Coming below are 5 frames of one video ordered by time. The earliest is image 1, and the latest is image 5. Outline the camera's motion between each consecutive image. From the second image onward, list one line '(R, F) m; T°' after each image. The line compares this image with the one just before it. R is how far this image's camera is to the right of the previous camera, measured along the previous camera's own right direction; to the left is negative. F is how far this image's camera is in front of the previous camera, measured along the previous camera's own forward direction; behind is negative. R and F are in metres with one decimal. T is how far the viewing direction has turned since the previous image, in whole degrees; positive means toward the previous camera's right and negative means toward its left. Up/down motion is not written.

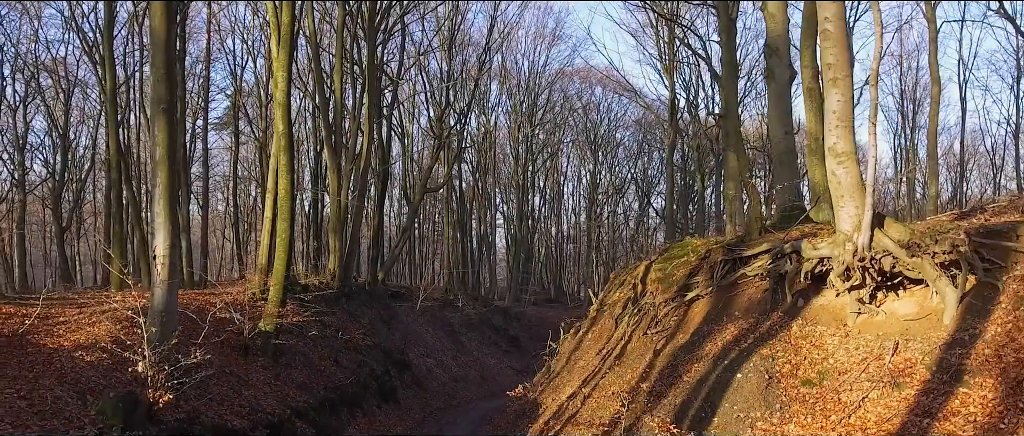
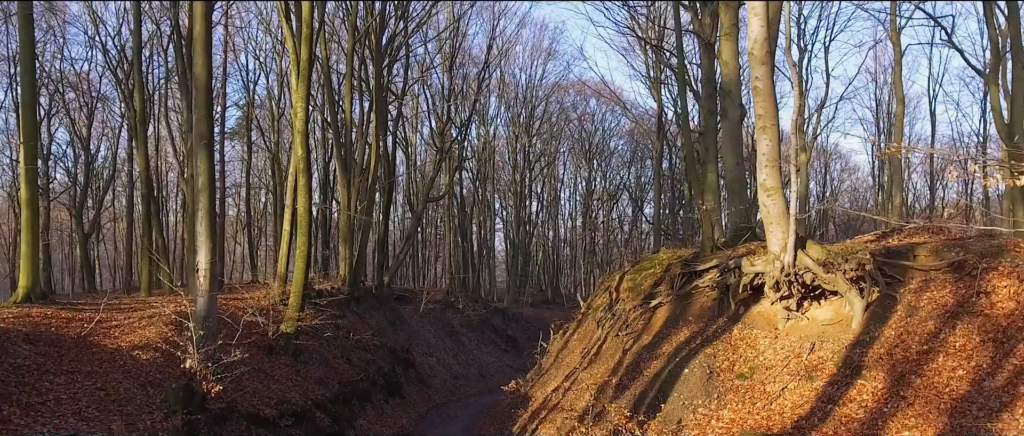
(+0.2, -1.4) m; 0°
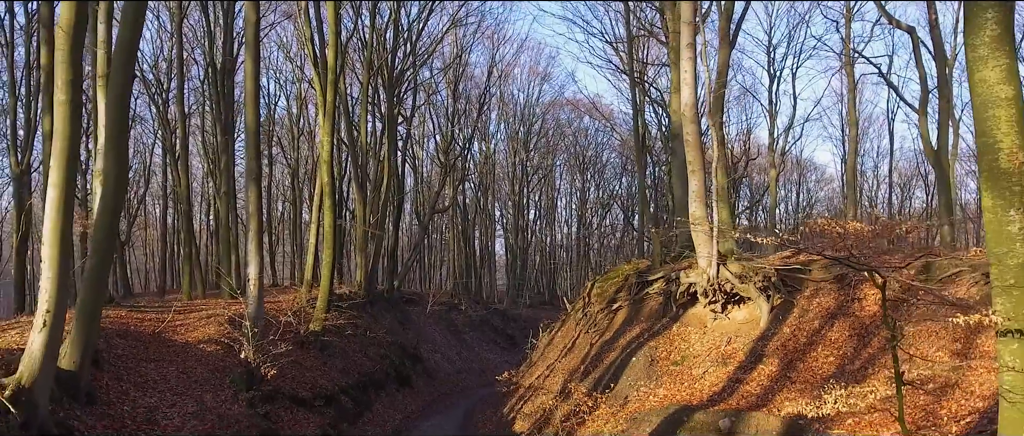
(+0.3, -2.3) m; -1°
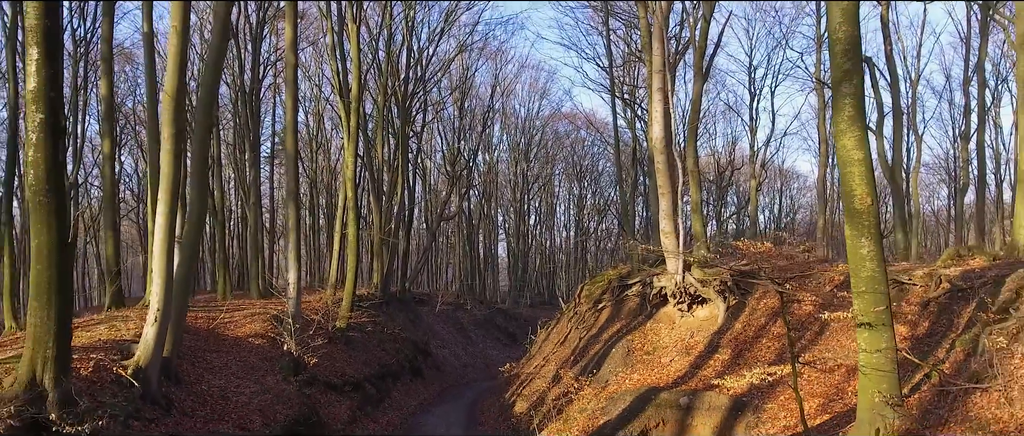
(0.0, -2.1) m; 0°
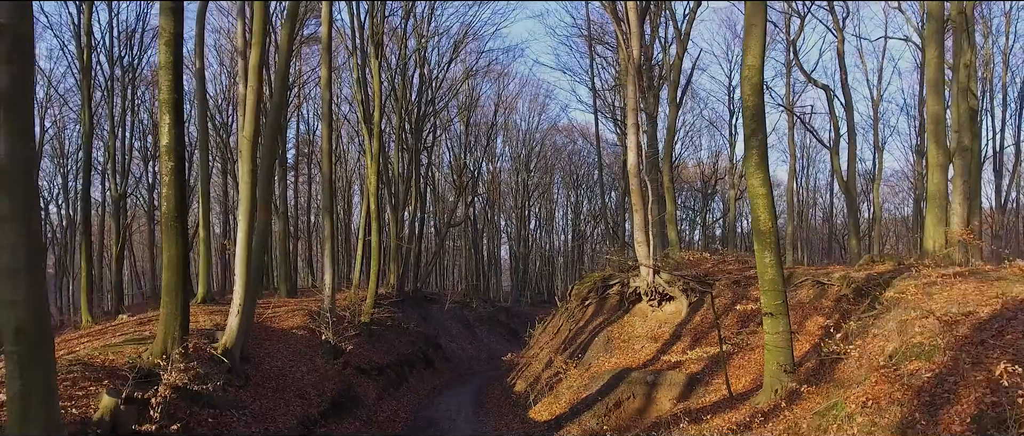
(+0.1, -2.6) m; 0°
